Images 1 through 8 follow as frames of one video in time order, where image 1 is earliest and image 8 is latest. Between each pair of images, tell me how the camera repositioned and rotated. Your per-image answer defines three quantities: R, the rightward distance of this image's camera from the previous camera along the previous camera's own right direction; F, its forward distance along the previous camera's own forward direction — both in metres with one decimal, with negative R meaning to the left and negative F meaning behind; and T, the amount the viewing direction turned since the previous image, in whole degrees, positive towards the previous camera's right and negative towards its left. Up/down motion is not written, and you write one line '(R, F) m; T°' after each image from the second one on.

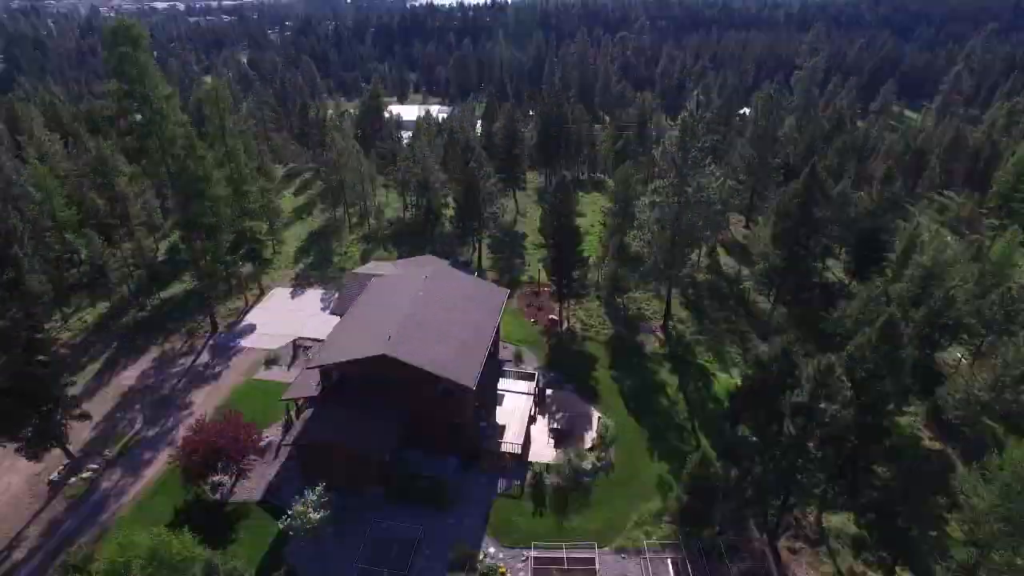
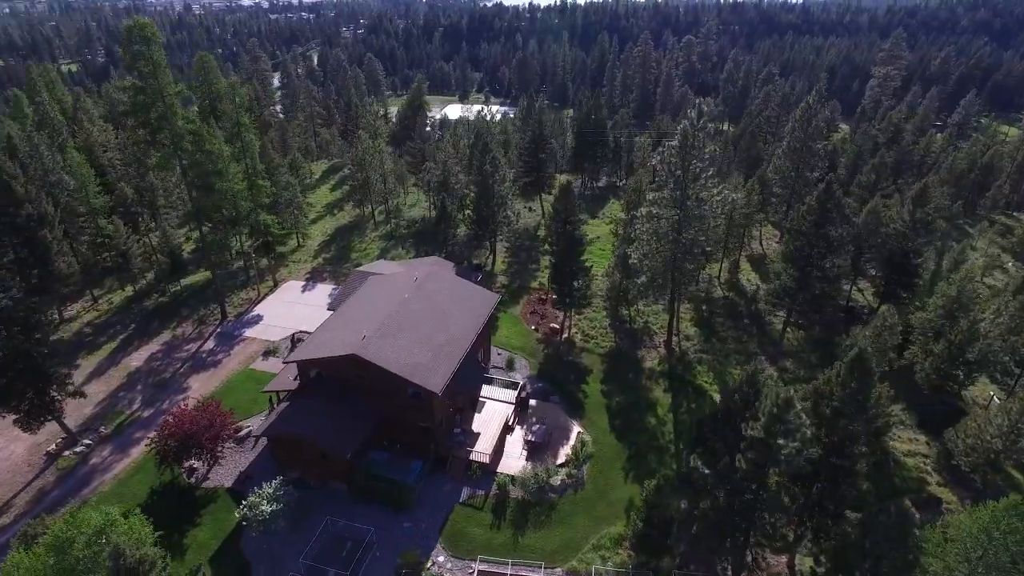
(+3.9, +0.6) m; -6°
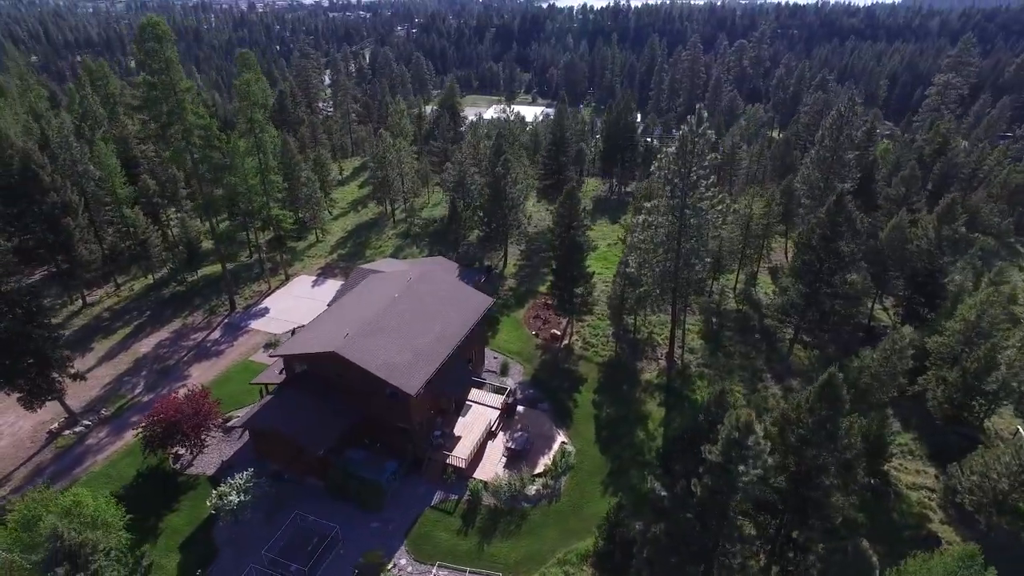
(+3.0, +0.5) m; -4°
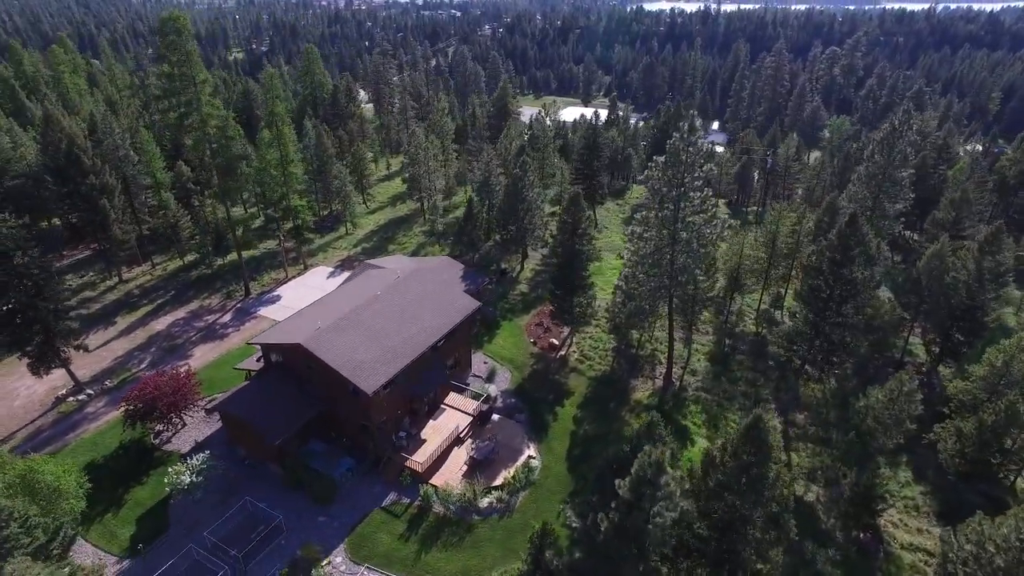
(+4.9, +1.1) m; -7°
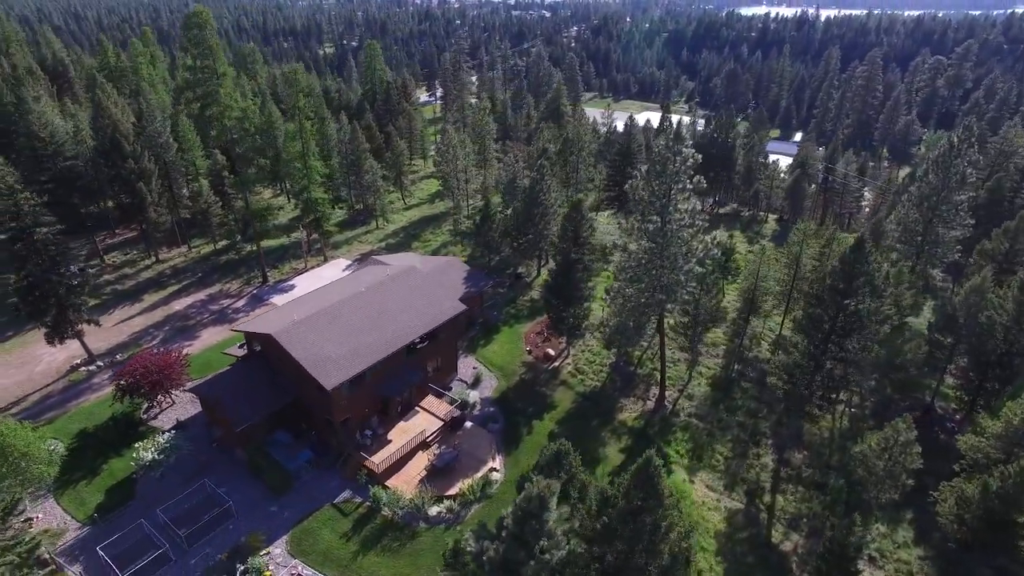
(+4.9, +1.2) m; -7°
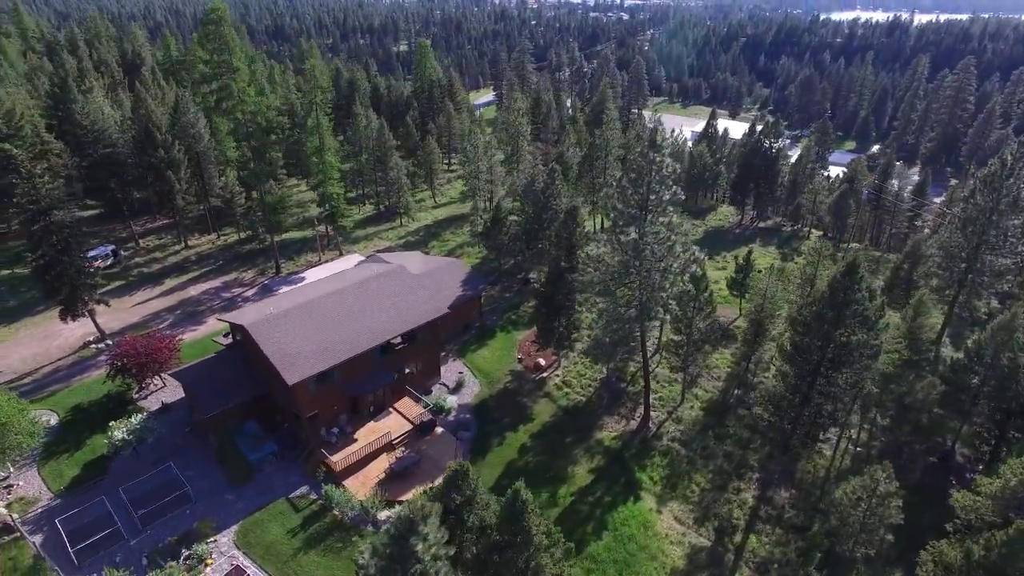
(+4.5, +1.1) m; -6°
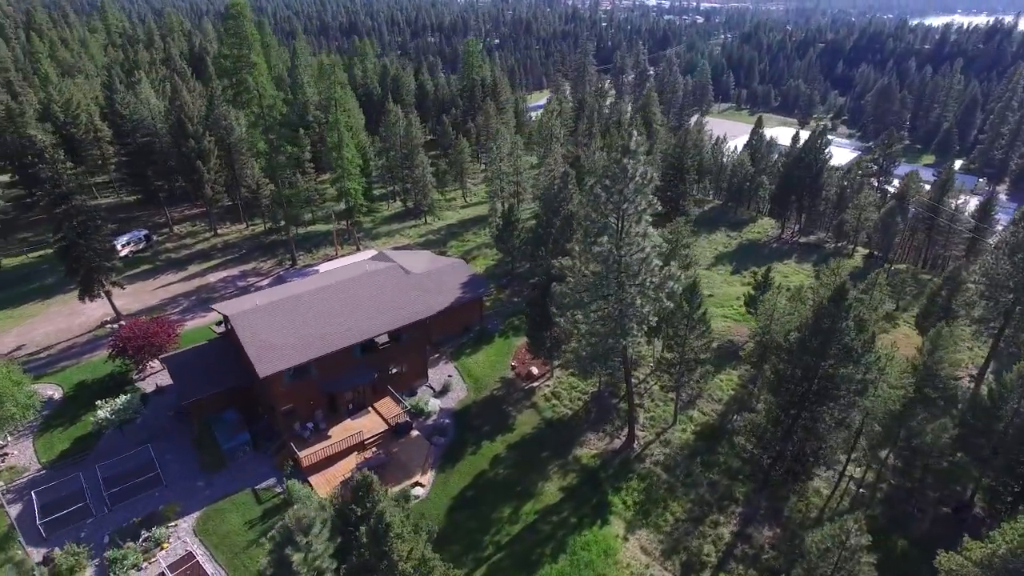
(+3.9, +1.1) m; -6°
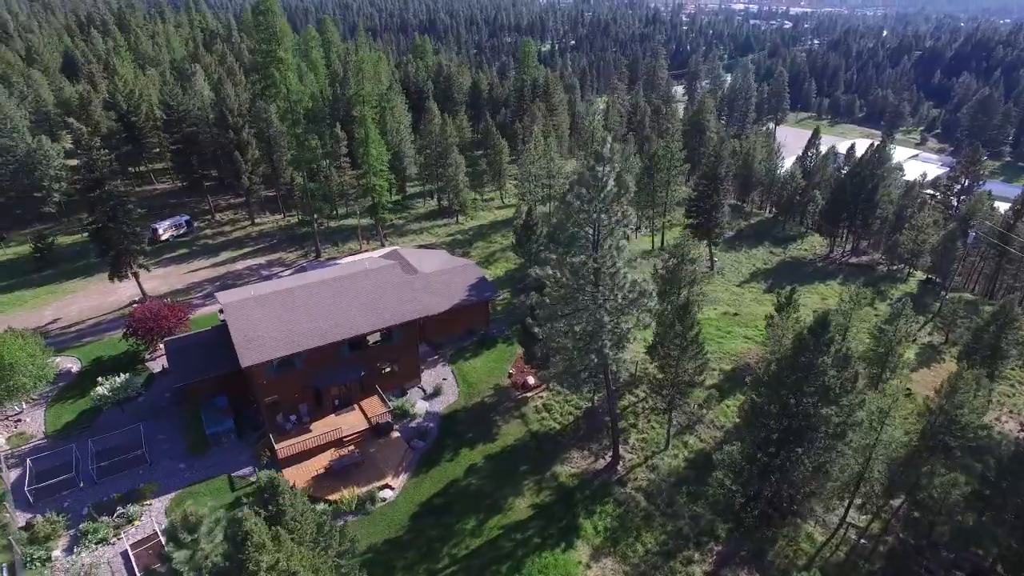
(+3.9, +1.1) m; -6°
